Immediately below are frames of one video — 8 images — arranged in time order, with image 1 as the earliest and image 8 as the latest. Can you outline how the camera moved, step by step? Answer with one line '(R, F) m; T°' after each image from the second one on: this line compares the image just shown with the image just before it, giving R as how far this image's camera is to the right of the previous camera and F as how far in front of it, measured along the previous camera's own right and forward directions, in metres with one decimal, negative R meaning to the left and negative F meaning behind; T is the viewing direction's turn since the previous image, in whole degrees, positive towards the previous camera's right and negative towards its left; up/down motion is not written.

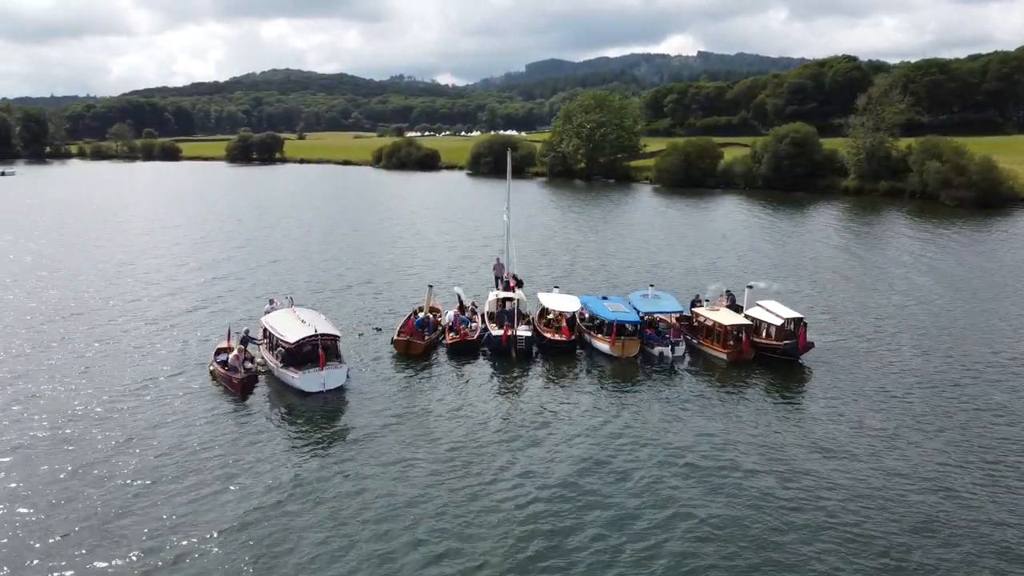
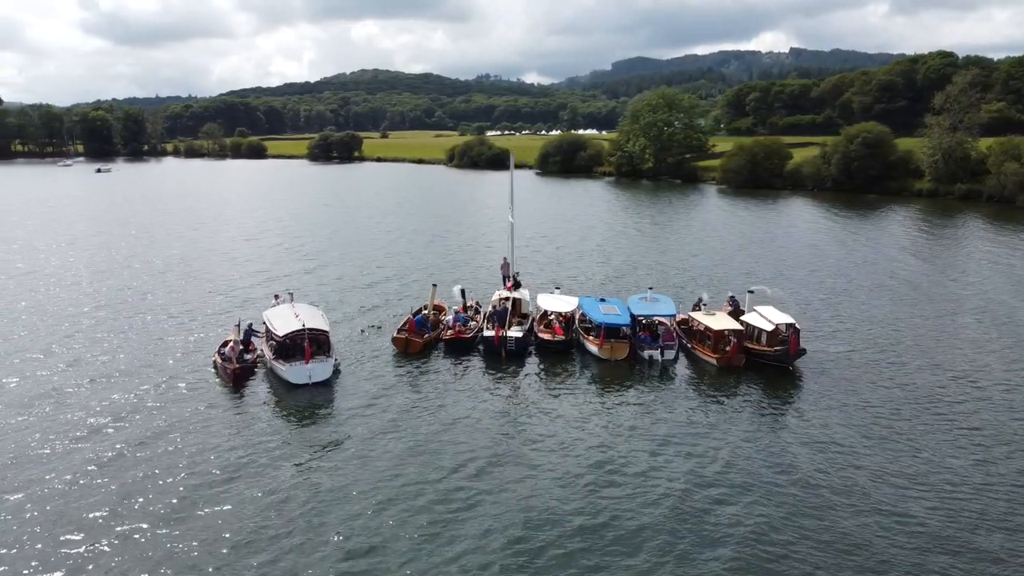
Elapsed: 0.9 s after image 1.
(+5.1, -0.3) m; -6°
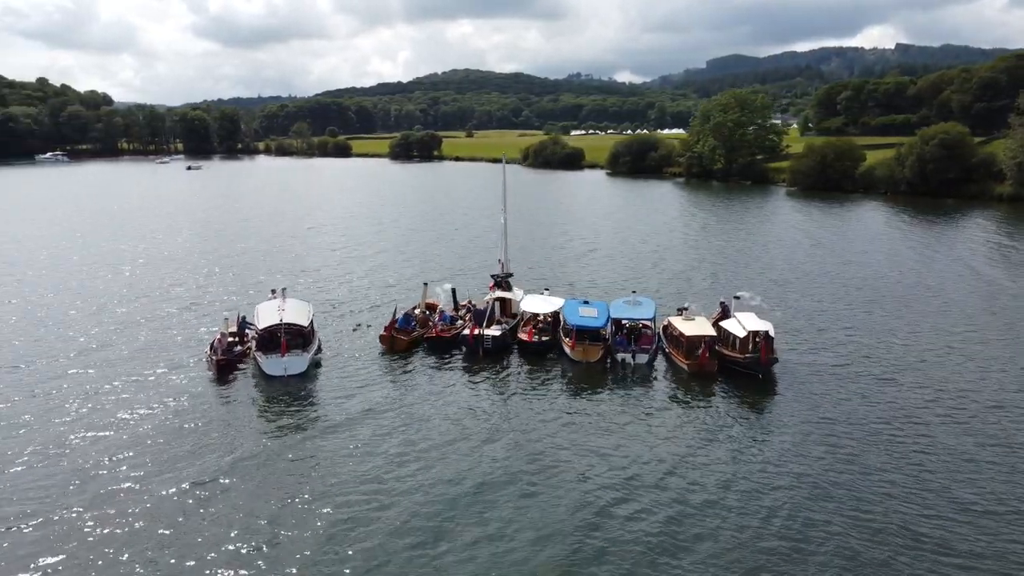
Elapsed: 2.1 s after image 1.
(+6.2, -0.4) m; -6°
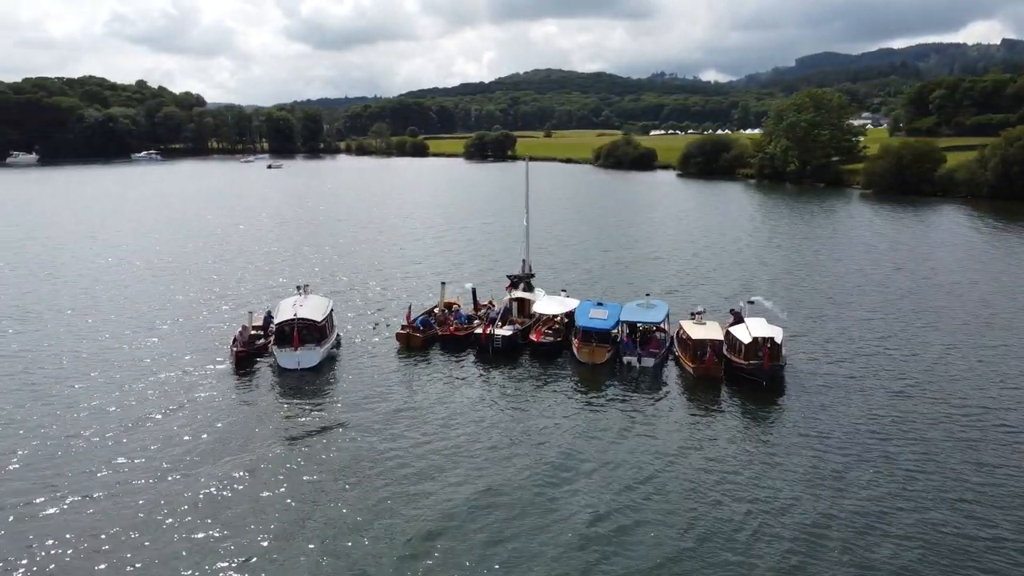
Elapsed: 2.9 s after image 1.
(+4.0, -0.2) m; -5°
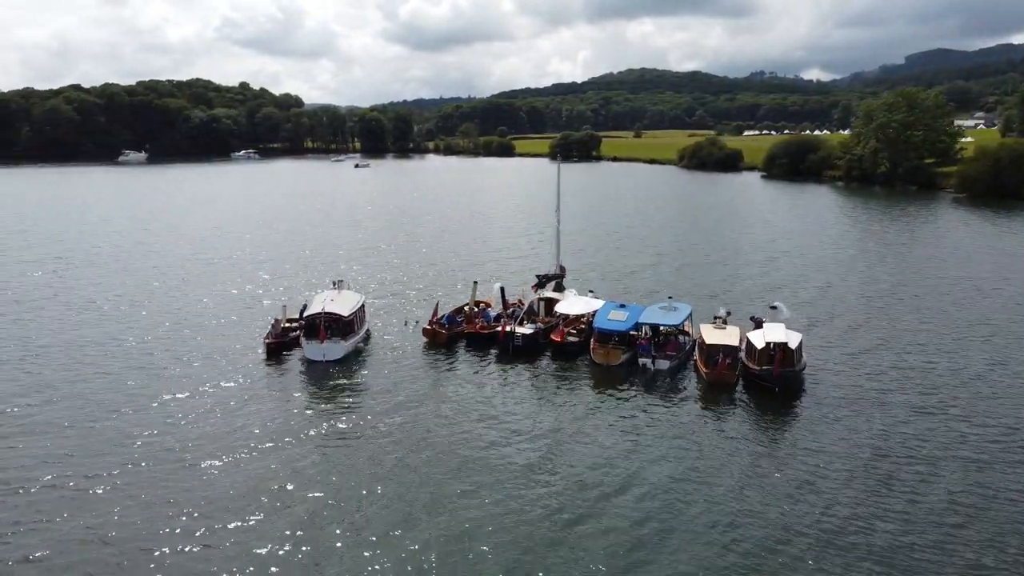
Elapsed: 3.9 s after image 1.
(+4.0, -0.4) m; -6°
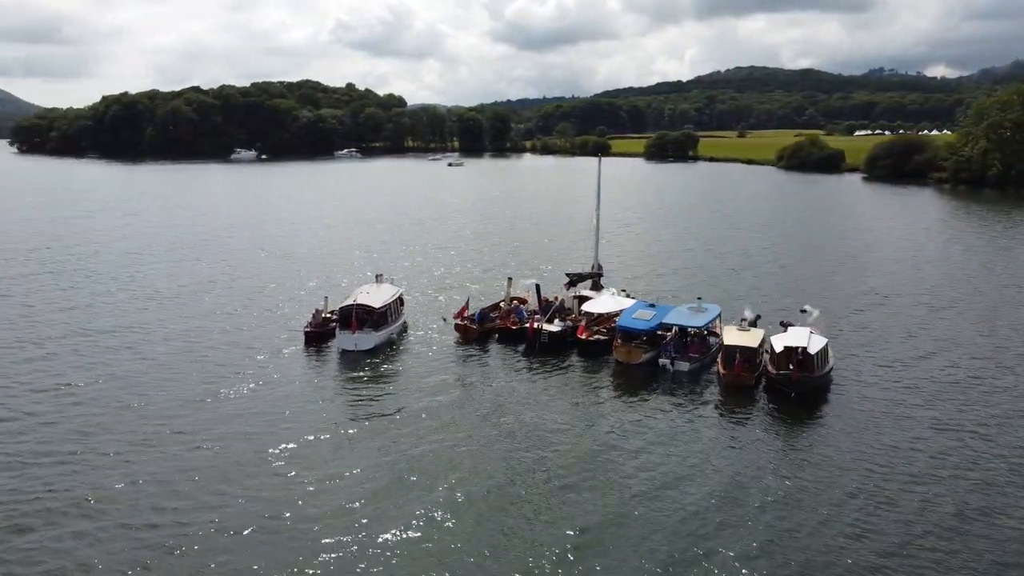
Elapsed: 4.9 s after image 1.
(+4.3, -0.3) m; -7°
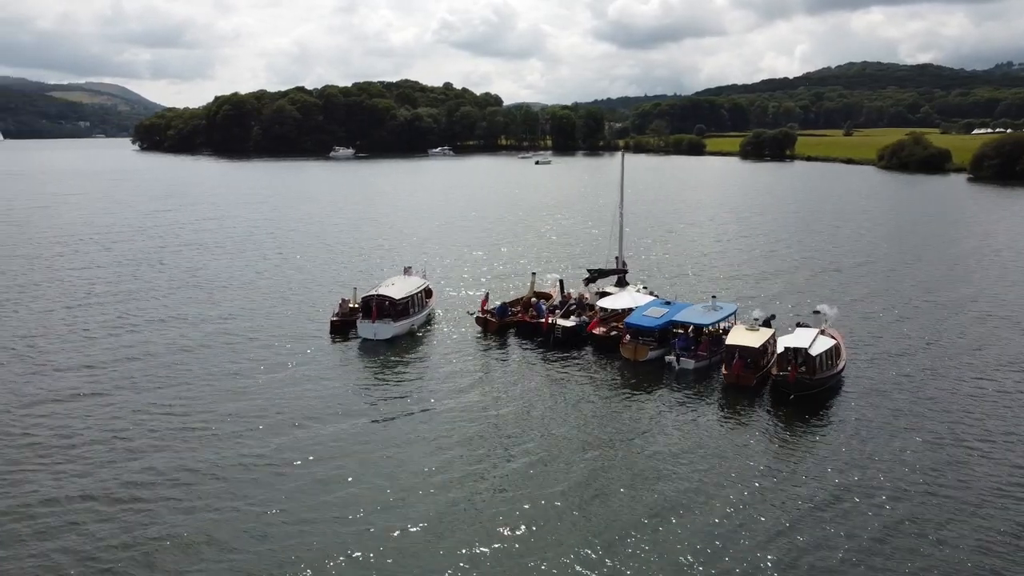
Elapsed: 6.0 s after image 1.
(+4.9, -0.2) m; -7°
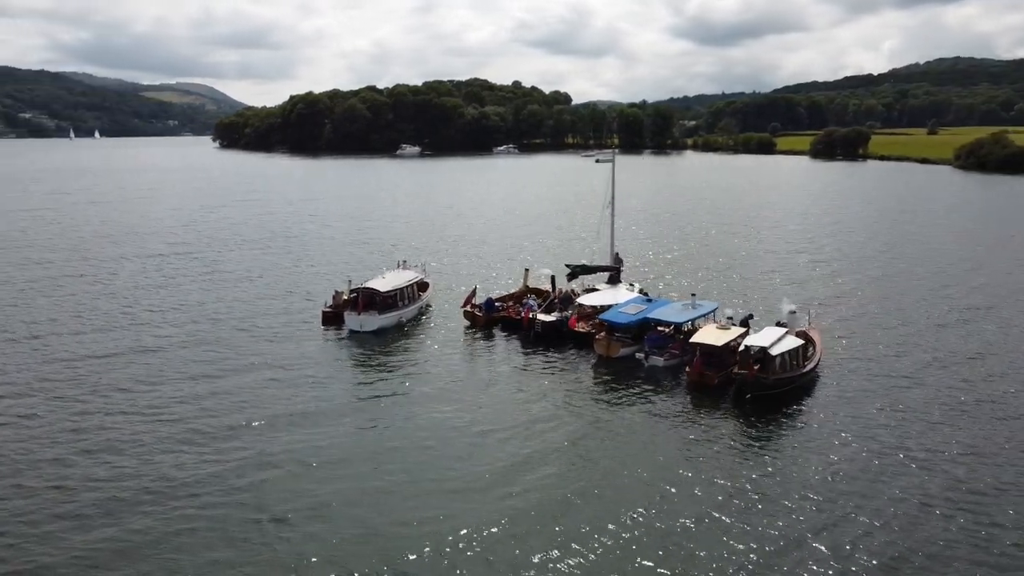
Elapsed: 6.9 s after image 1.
(+5.5, +0.2) m; -5°
